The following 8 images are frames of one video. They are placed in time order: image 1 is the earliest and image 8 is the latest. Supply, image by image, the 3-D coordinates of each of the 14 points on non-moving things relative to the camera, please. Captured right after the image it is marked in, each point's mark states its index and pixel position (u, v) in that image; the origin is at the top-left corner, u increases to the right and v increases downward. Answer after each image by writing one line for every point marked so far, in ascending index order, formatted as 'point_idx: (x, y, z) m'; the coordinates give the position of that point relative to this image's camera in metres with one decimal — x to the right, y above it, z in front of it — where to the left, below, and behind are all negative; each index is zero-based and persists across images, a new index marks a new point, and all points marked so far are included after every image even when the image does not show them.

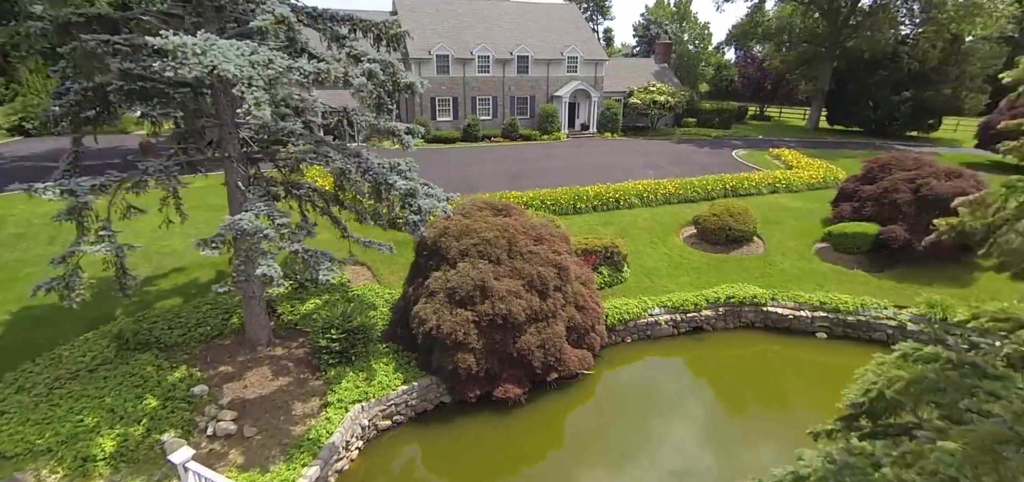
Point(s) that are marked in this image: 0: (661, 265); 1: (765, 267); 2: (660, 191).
0: (+4.7, -0.8, +15.0) m
1: (+8.0, -0.8, +14.9) m
2: (+6.0, +2.0, +19.0) m
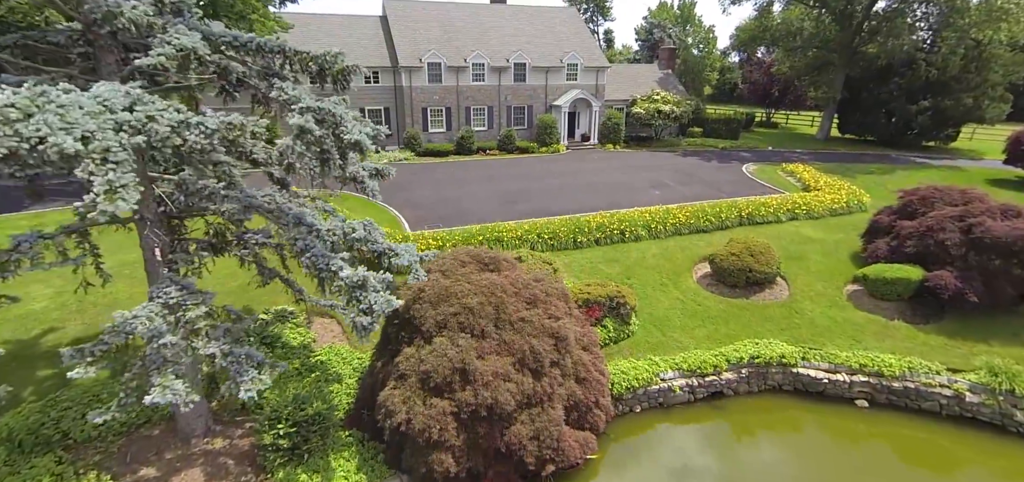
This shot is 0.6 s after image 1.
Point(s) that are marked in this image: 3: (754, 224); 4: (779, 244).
0: (+4.5, -2.0, +13.1) m
1: (+7.8, -2.1, +13.1) m
2: (+5.7, +0.7, +17.1) m
3: (+9.3, +0.6, +18.2) m
4: (+9.3, -0.1, +16.5) m
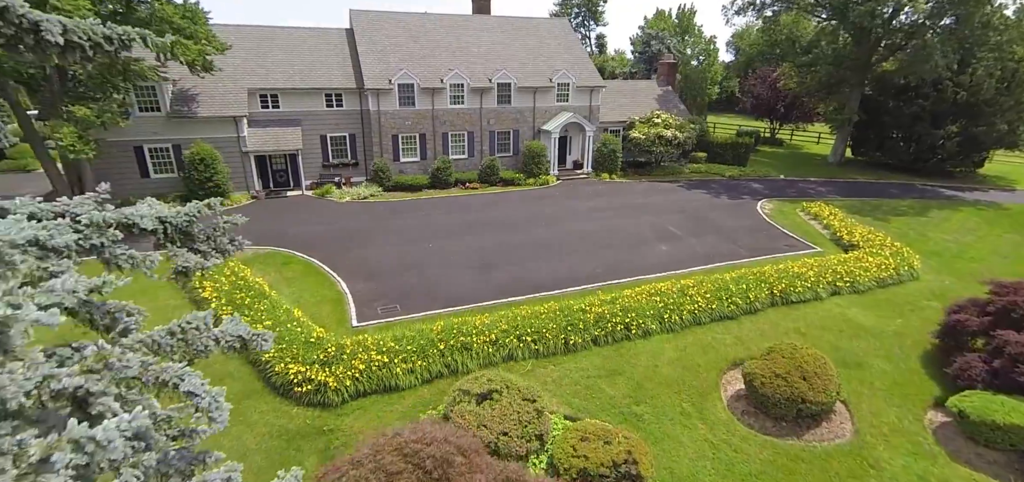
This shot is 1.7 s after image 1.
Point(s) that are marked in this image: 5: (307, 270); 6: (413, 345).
0: (+3.9, -4.6, +9.5) m
1: (+7.1, -4.7, +9.5) m
2: (+5.0, -1.9, +13.5) m
3: (+8.6, -1.9, +14.6) m
4: (+8.6, -2.7, +12.9) m
5: (-7.2, -1.0, +16.6) m
6: (-2.4, -2.5, +11.4) m
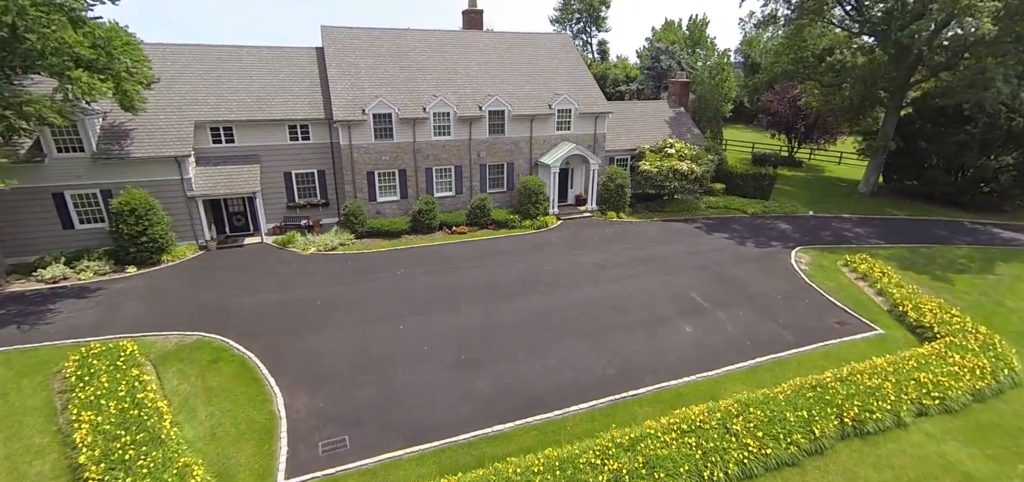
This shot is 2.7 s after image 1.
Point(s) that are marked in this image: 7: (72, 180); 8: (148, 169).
0: (+3.5, -7.2, +5.9) m
1: (+6.8, -7.3, +5.9) m
2: (+4.6, -4.5, +9.9) m
3: (+8.2, -4.5, +11.0) m
4: (+8.3, -5.3, +9.3) m
5: (-7.6, -3.6, +13.0) m
6: (-2.8, -5.1, +7.8) m
7: (-17.5, +2.4, +18.8) m
8: (-15.3, +3.0, +19.8) m
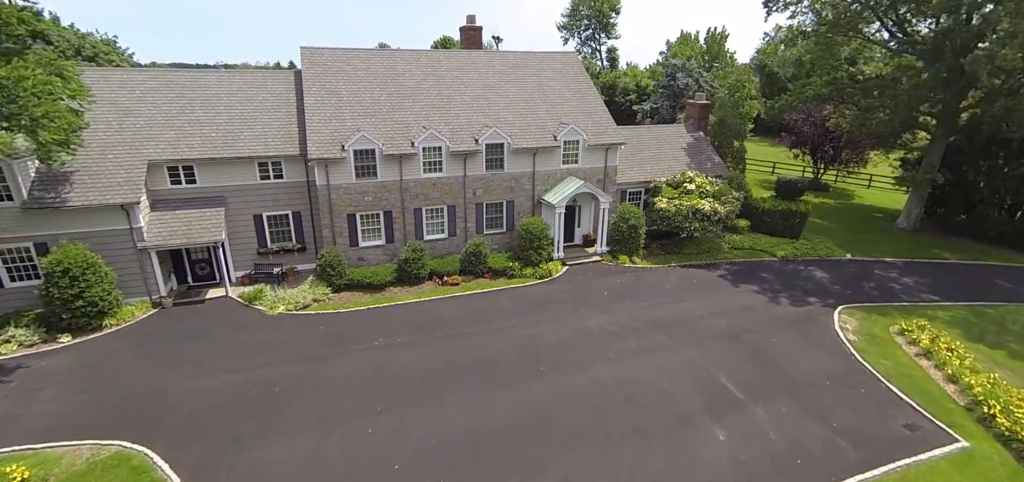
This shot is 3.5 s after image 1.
0: (+3.1, -9.5, +3.0) m
1: (+6.4, -9.5, +2.9) m
2: (+4.3, -6.8, +7.0) m
3: (+8.0, -6.9, +8.0) m
4: (+8.0, -7.6, +6.3) m
5: (-7.8, -5.9, +10.3) m
6: (-3.1, -7.3, +5.0) m
7: (-17.6, +0.2, +16.2) m
8: (-15.4, +0.8, +17.2) m
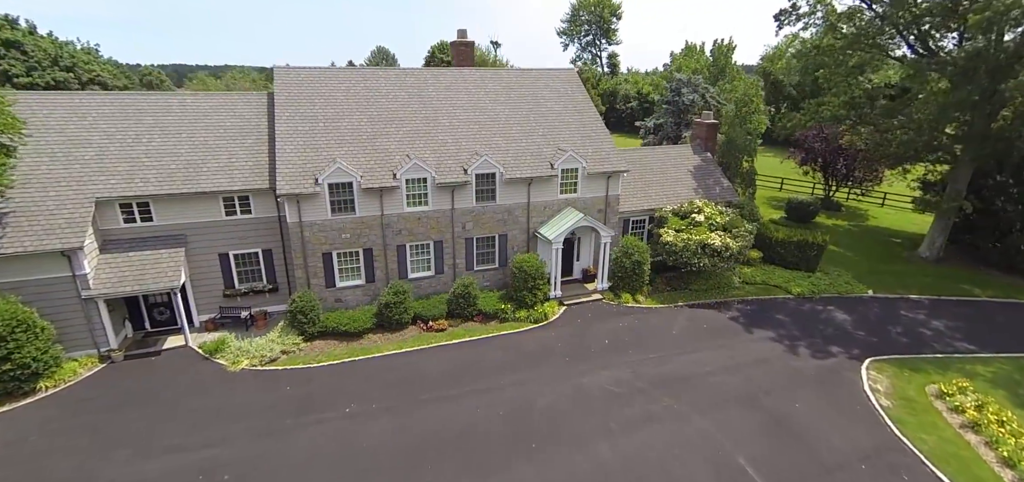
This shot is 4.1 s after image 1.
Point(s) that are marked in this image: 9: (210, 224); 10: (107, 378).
0: (+2.8, -11.1, +1.0) m
1: (+6.1, -11.2, +1.0) m
2: (+4.0, -8.4, +5.0) m
3: (+7.6, -8.5, +6.1) m
4: (+7.6, -9.3, +4.3) m
5: (-8.1, -7.5, +8.3) m
6: (-3.4, -9.0, +3.0) m
7: (-18.0, -1.4, +14.3) m
8: (-15.7, -0.8, +15.2) m
9: (-11.7, +0.7, +18.2) m
10: (-13.6, -4.6, +15.8) m
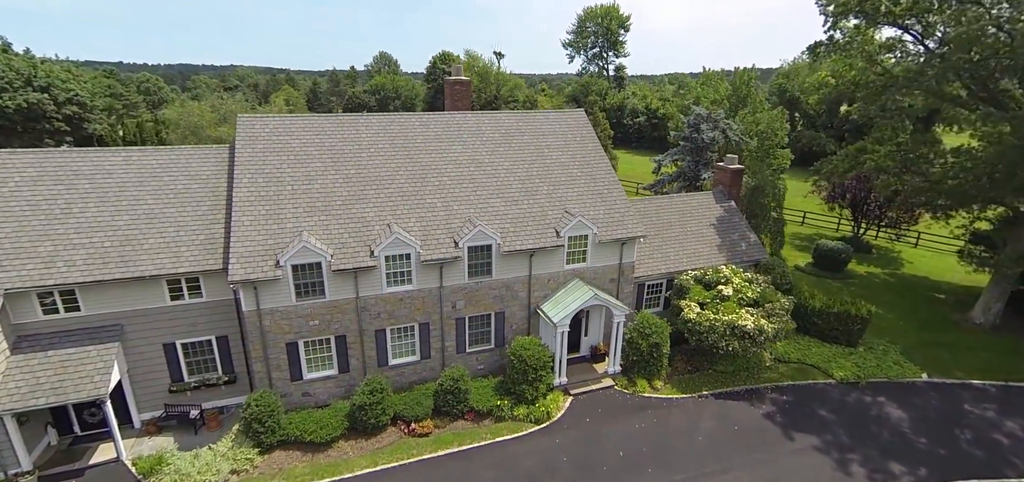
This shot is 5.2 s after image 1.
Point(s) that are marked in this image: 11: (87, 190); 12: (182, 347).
0: (+2.5, -14.1, -2.0) m
1: (+5.8, -14.2, -2.1) m
2: (+3.8, -11.5, +2.0) m
3: (+7.4, -11.6, +3.0) m
4: (+7.4, -12.4, +1.3) m
5: (-8.3, -10.4, +5.4) m
6: (-3.7, -11.9, +0.1) m
7: (-18.1, -4.3, +11.4) m
8: (-15.8, -3.7, +12.4) m
9: (-11.8, -2.3, +15.3) m
10: (-13.8, -7.6, +12.9) m
11: (-14.3, +1.7, +15.9) m
12: (-11.3, -3.6, +16.1) m
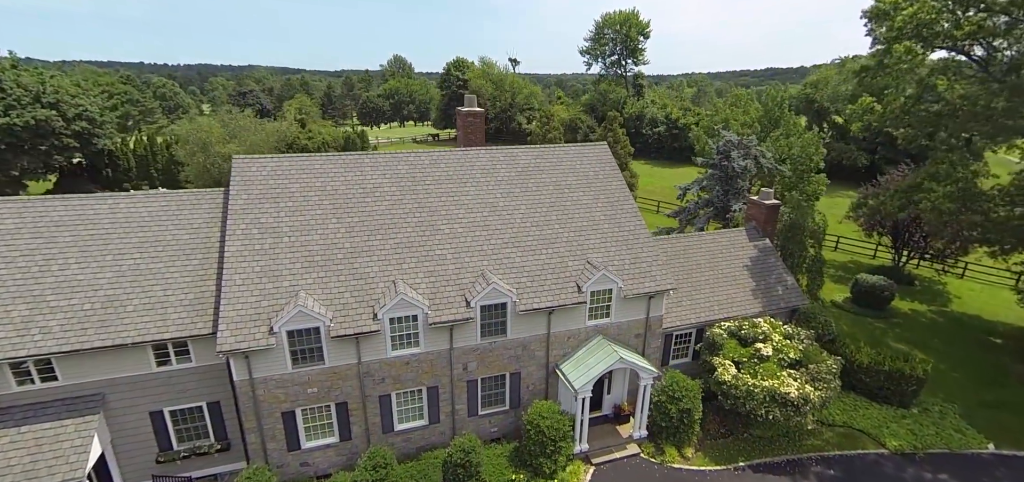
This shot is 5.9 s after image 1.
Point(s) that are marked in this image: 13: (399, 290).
0: (+2.4, -16.1, -3.7) m
1: (+5.7, -16.2, -3.8) m
2: (+3.8, -13.4, +0.3) m
3: (+7.5, -13.6, +1.2) m
4: (+7.4, -14.3, -0.5) m
5: (-8.2, -12.3, +4.0) m
6: (-3.7, -13.8, -1.4) m
7: (-17.7, -6.1, +10.3) m
8: (-15.4, -5.5, +11.2) m
9: (-11.3, -4.1, +14.0) m
10: (-13.4, -9.4, +11.7) m
11: (-13.8, -0.1, +14.7) m
12: (-10.7, -5.5, +14.8) m
13: (-3.5, -1.6, +14.7) m
